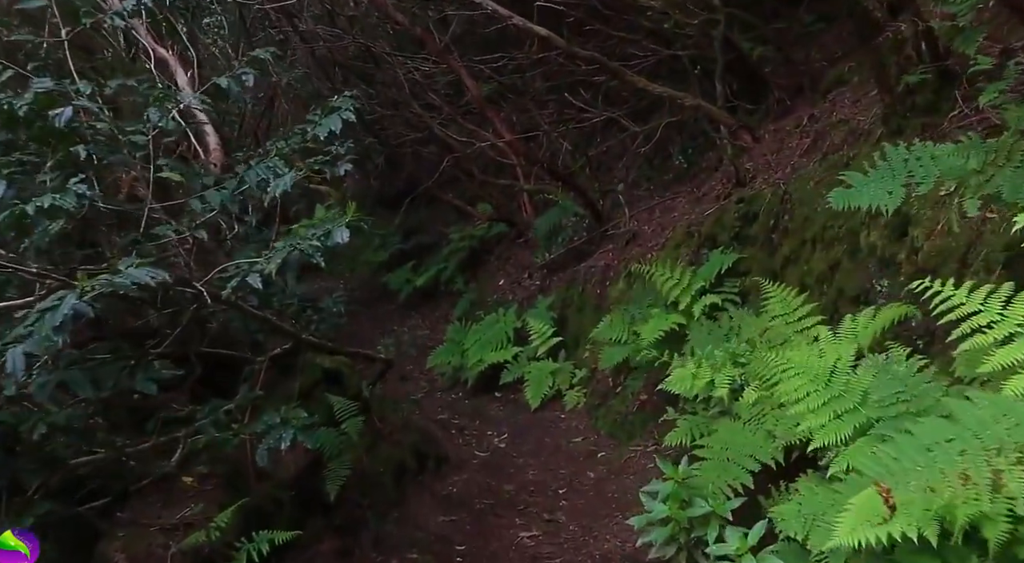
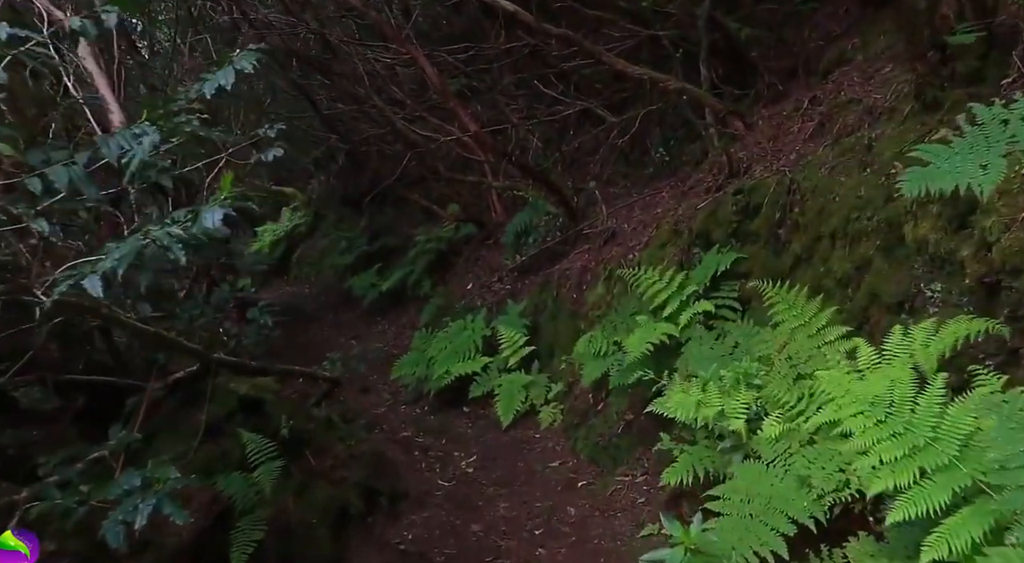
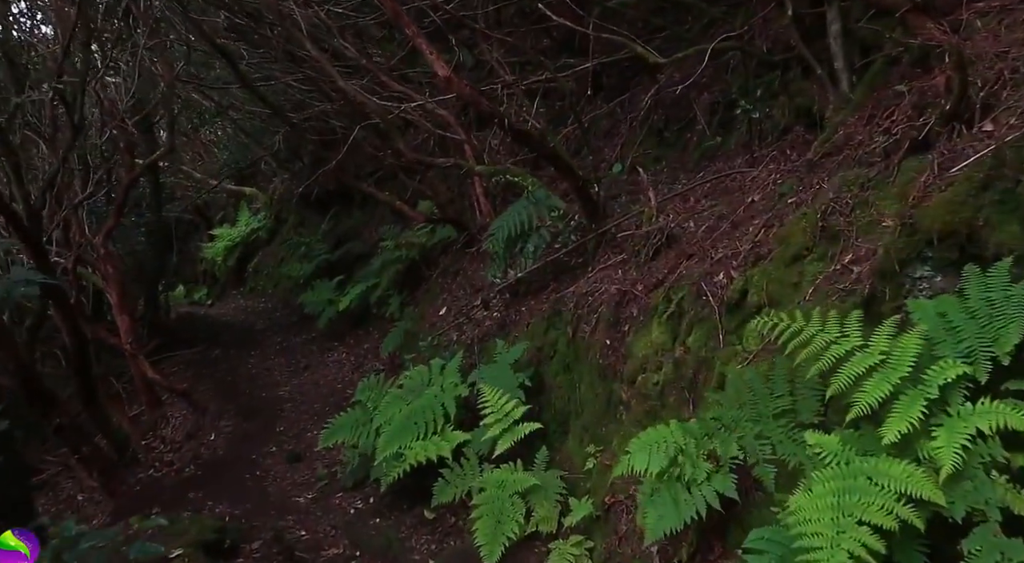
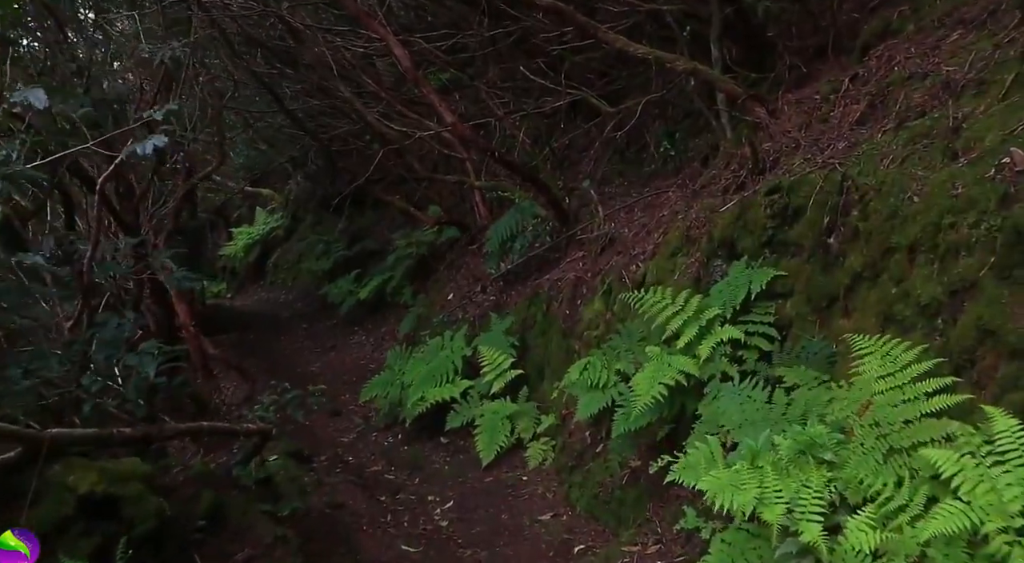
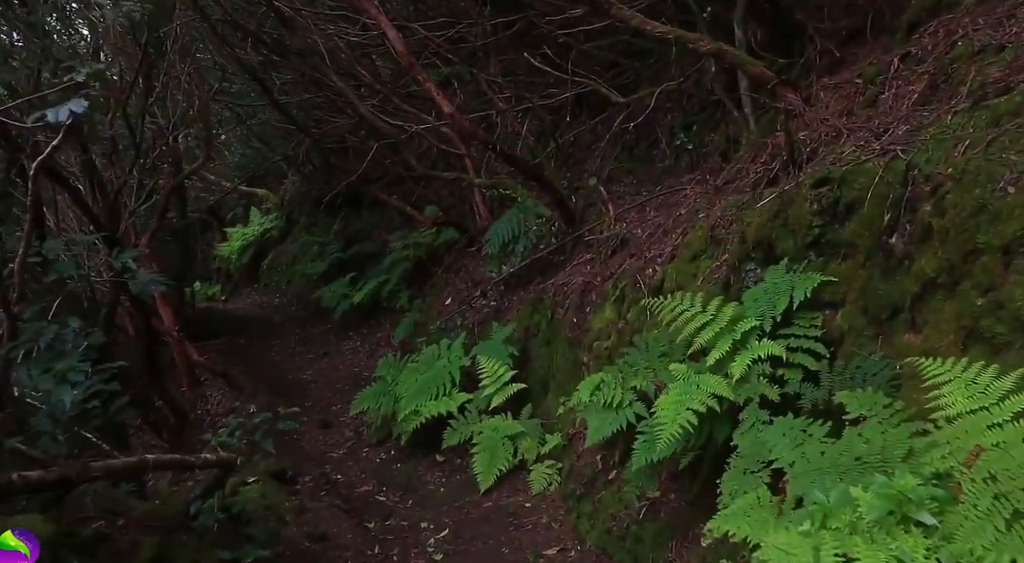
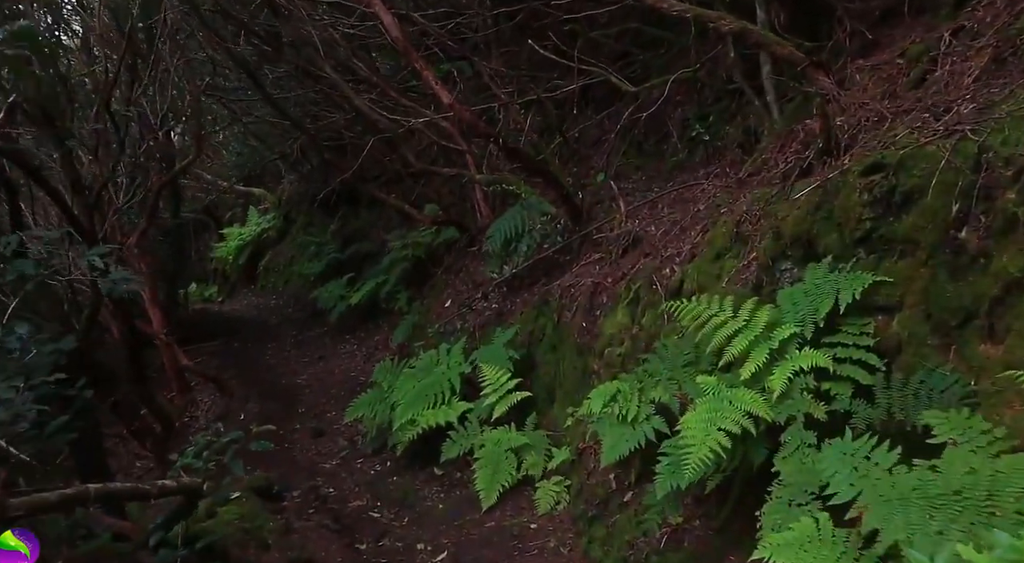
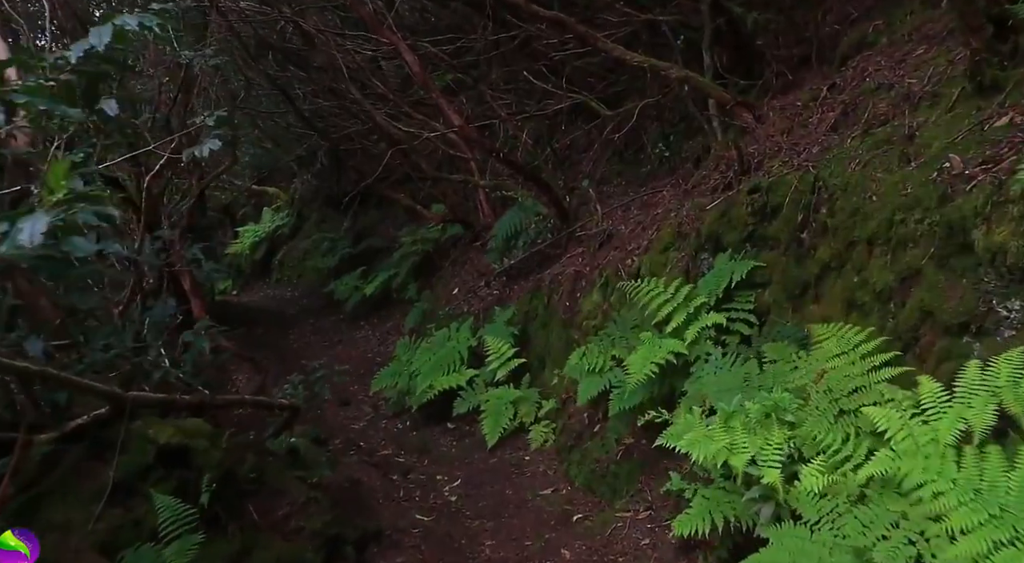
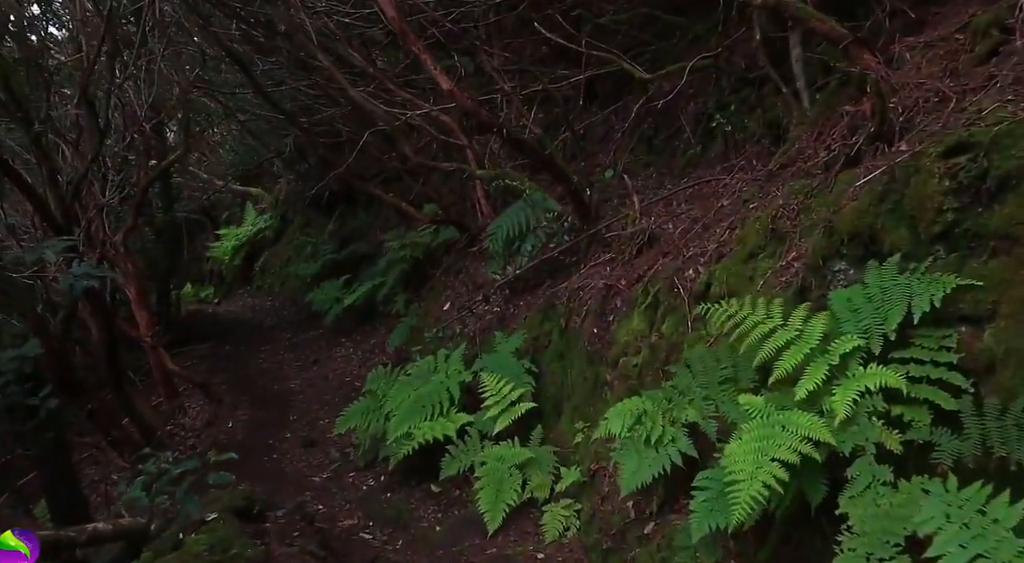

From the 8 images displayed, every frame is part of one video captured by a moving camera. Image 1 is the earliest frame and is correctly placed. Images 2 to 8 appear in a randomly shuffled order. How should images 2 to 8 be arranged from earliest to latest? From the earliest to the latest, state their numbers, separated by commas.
2, 7, 4, 5, 6, 8, 3
